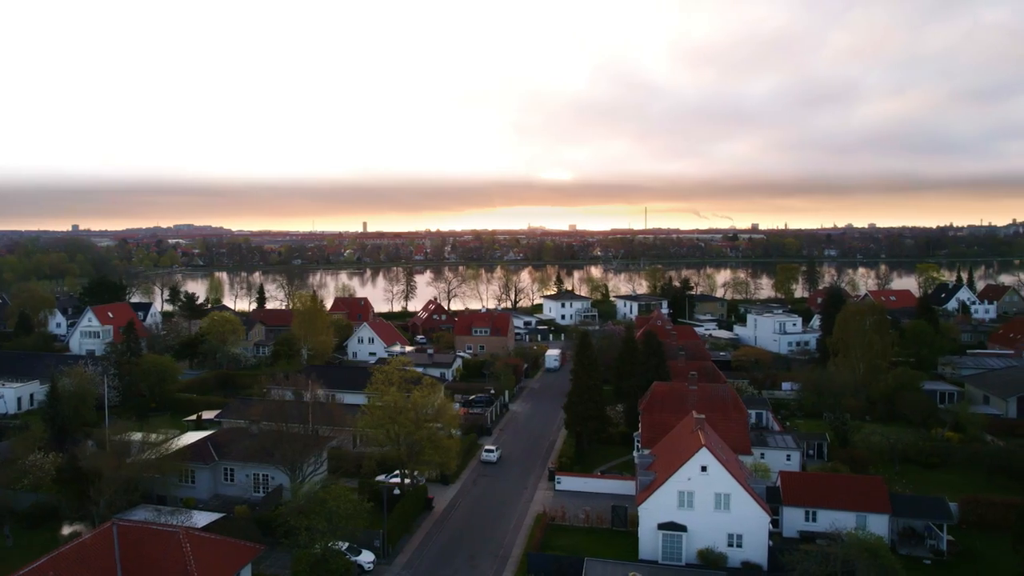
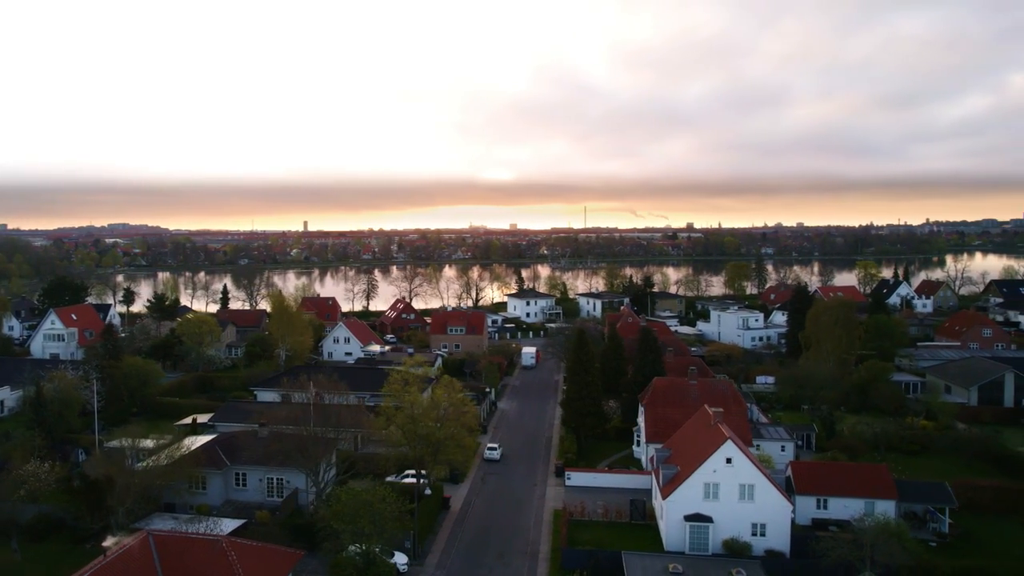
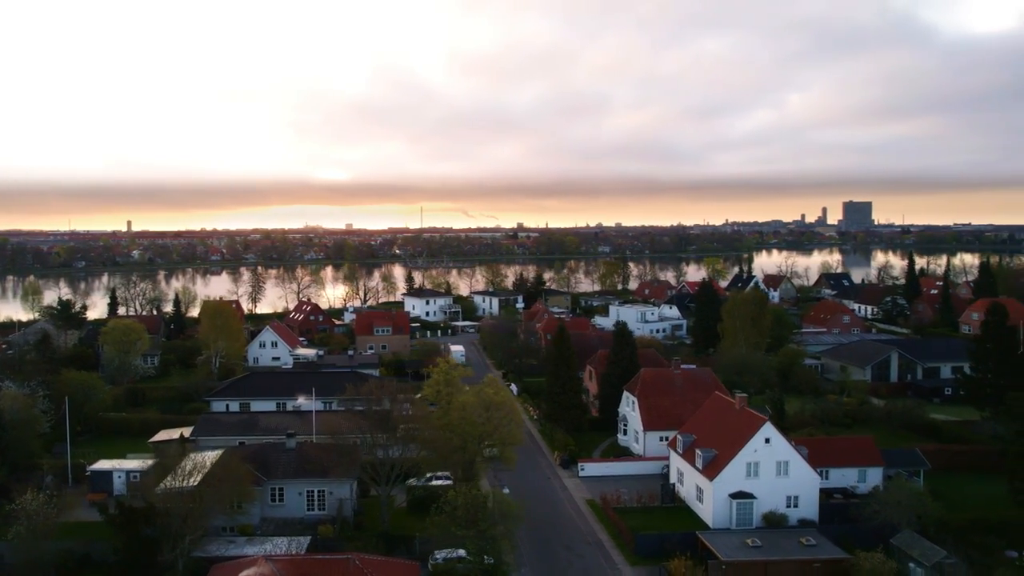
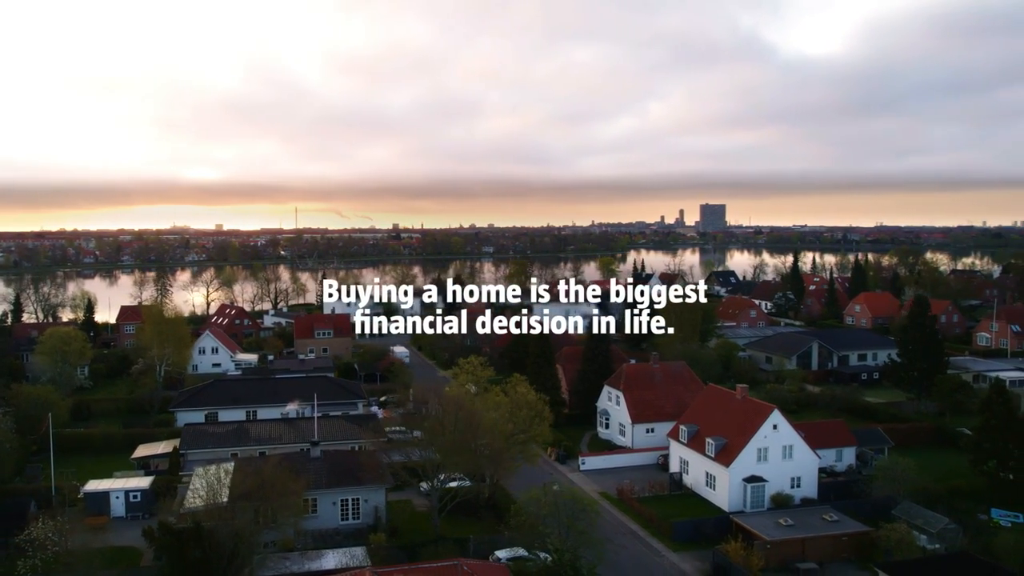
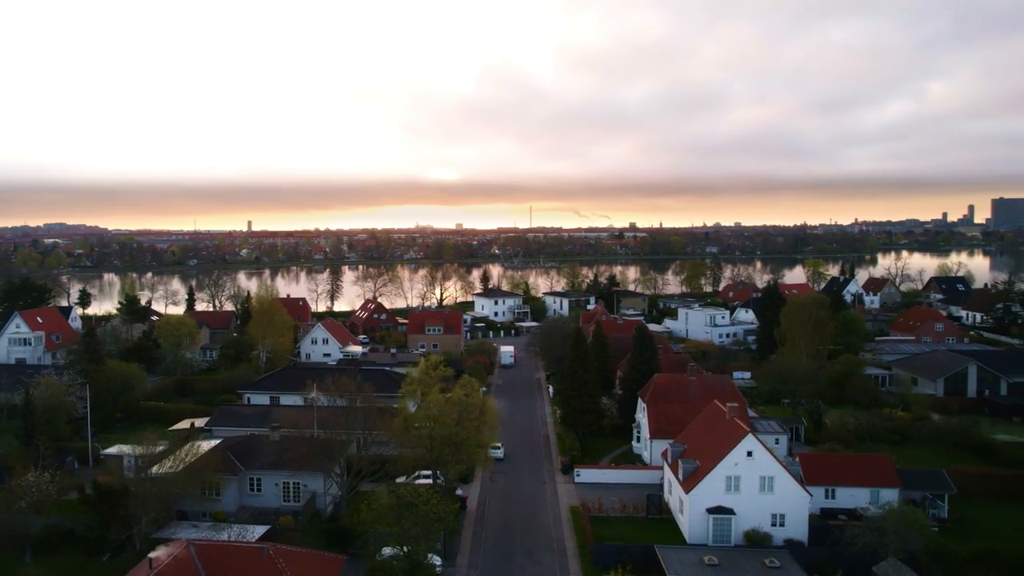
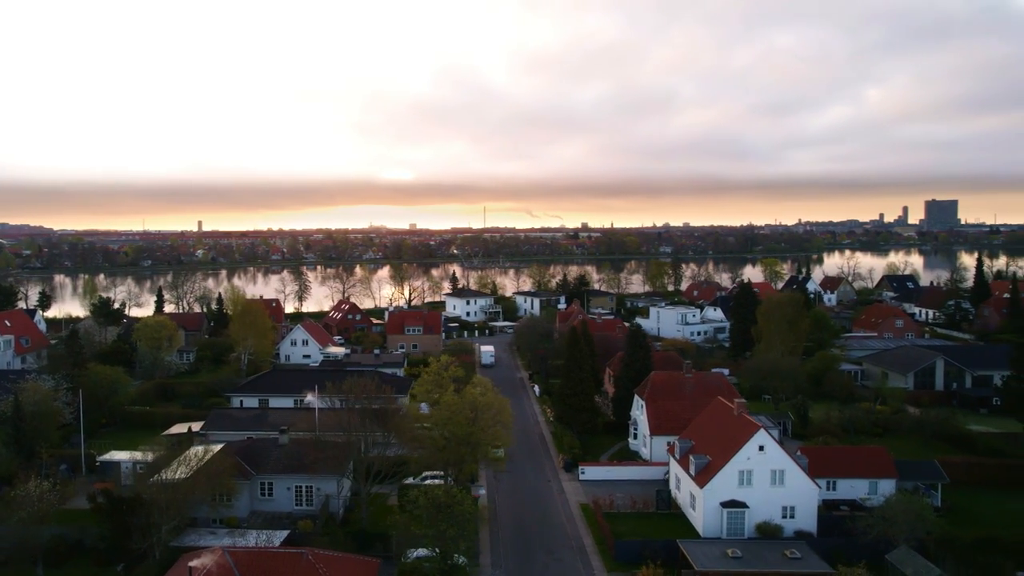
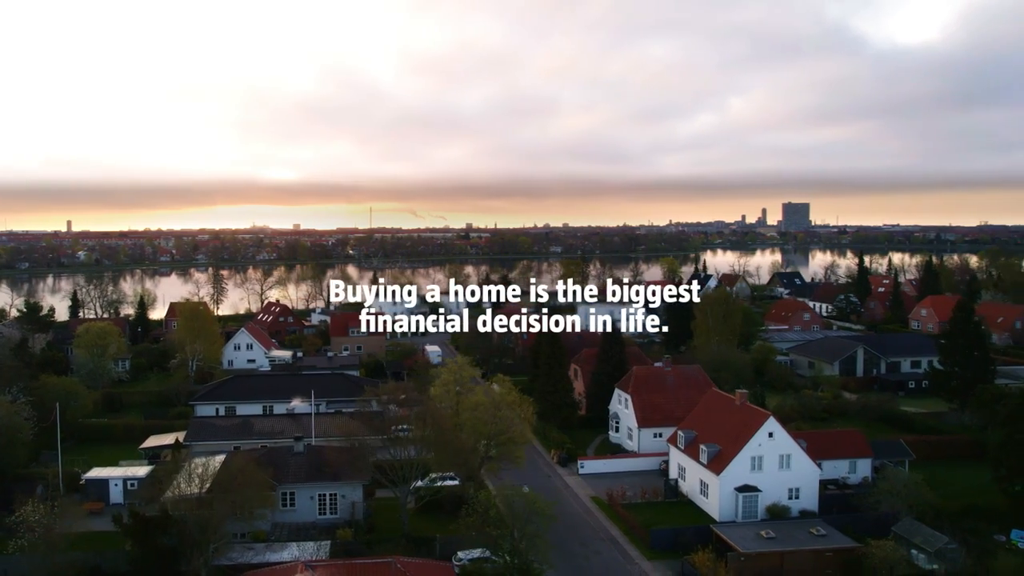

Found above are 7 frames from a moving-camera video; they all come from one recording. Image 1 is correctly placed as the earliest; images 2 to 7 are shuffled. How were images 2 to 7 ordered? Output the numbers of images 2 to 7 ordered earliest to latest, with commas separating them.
2, 5, 6, 3, 7, 4
